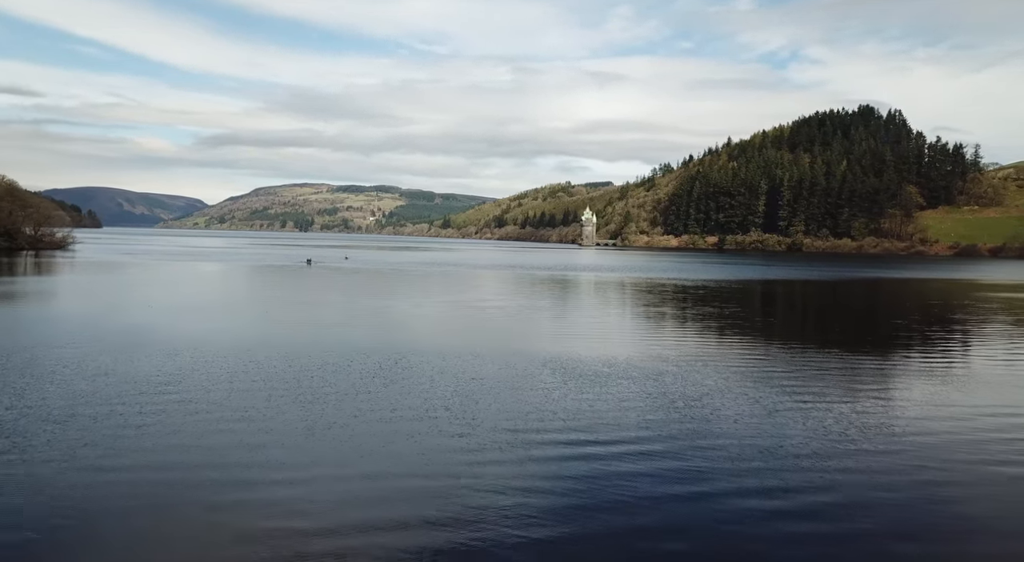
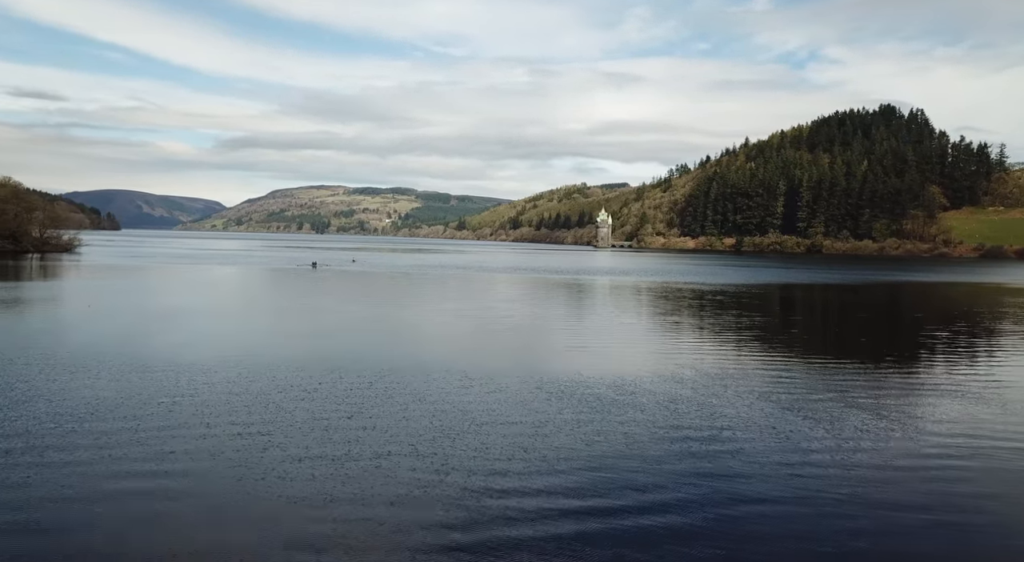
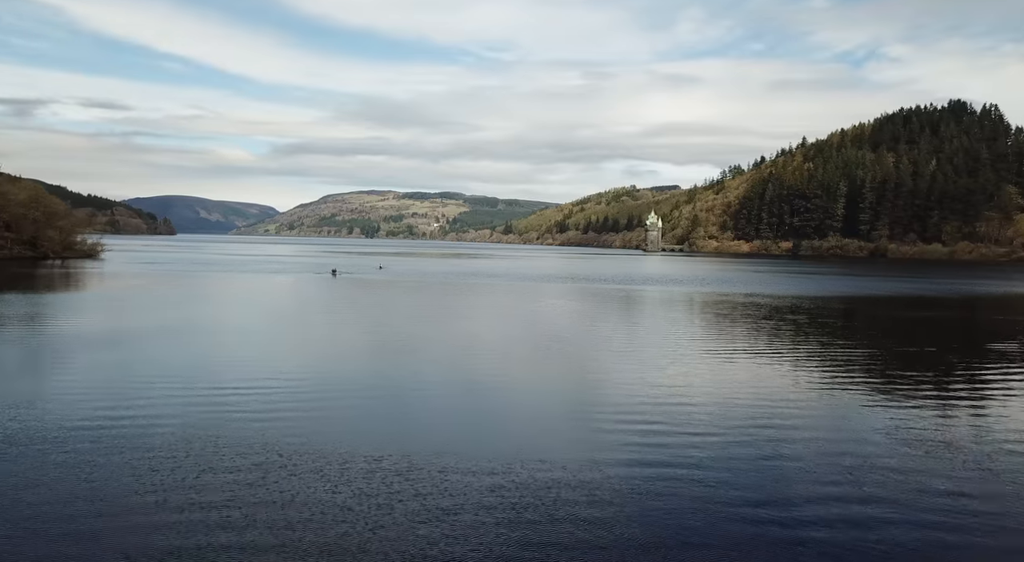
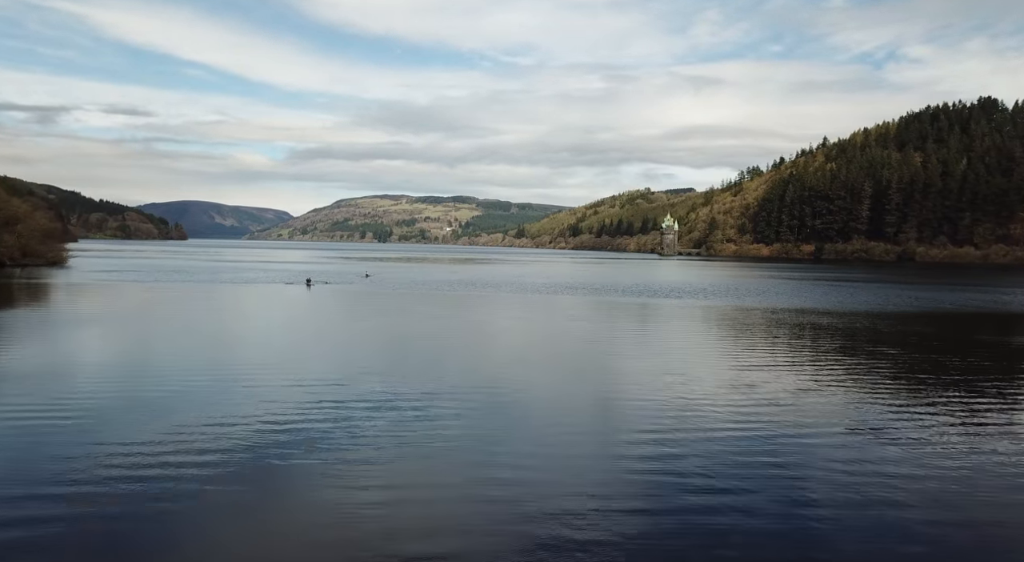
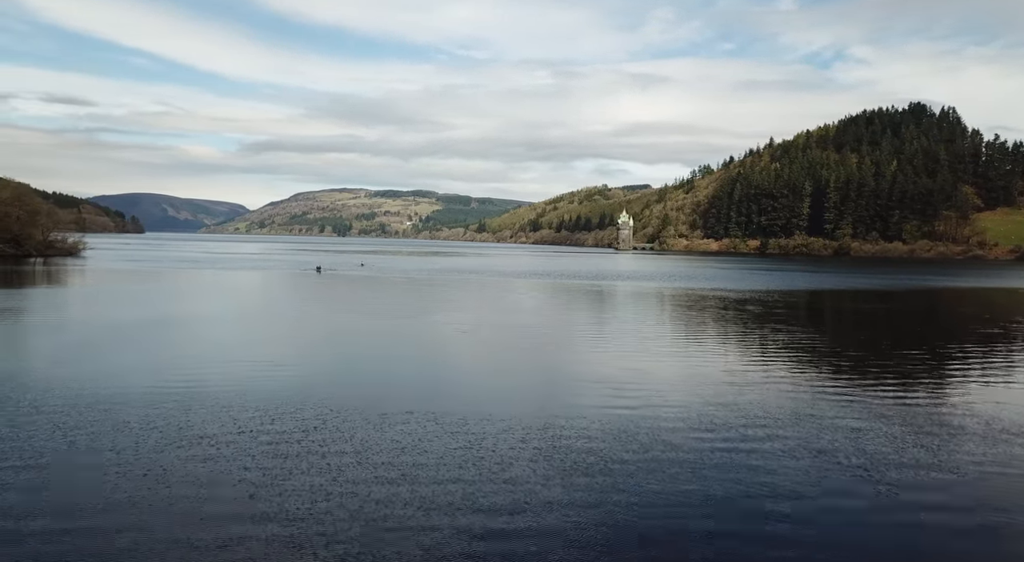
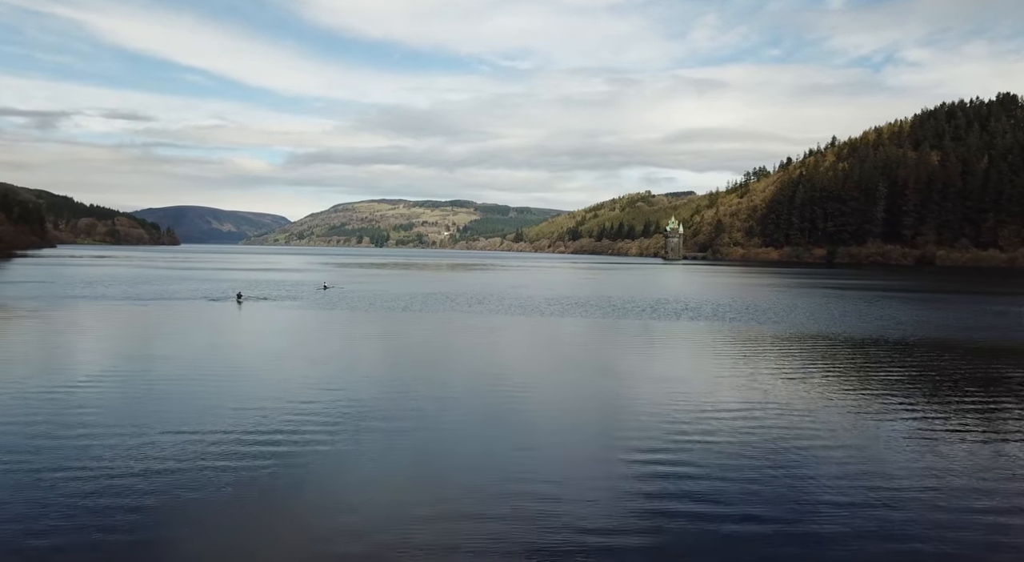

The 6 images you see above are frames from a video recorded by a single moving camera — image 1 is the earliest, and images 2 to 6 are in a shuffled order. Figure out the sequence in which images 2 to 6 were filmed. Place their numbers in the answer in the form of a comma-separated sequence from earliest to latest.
2, 5, 3, 4, 6
